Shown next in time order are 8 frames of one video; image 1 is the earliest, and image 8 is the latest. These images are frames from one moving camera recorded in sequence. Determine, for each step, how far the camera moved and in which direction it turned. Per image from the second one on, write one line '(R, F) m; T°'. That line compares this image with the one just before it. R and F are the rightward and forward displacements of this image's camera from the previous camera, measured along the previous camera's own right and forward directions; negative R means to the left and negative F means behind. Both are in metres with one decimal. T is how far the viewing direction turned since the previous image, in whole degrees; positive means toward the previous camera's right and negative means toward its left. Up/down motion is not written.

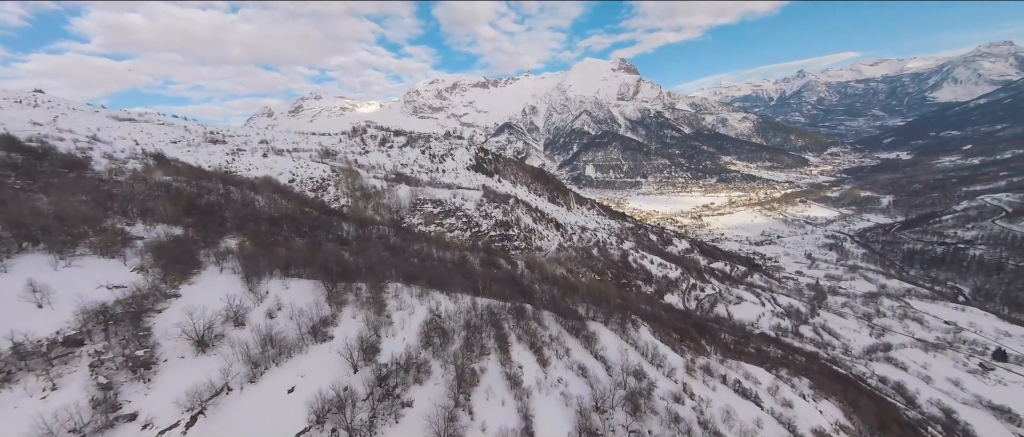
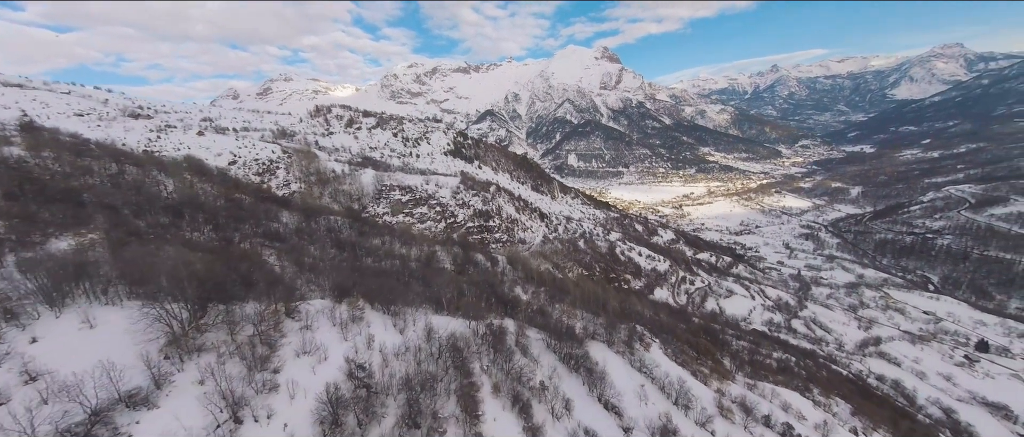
(+0.4, +7.4) m; +3°
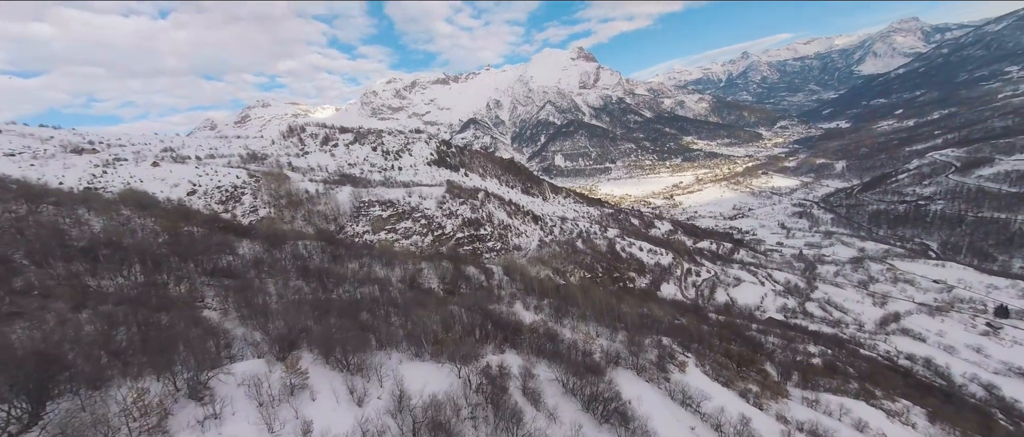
(+0.1, +4.5) m; +1°
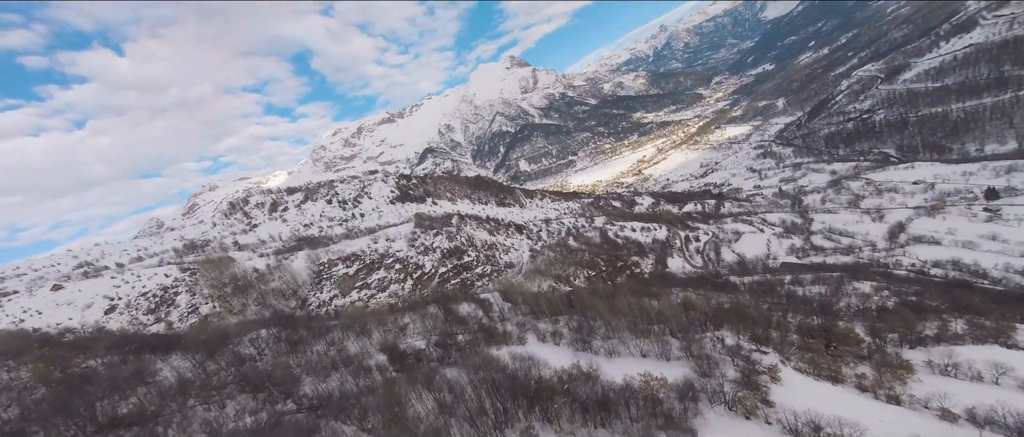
(0.0, +5.9) m; +4°
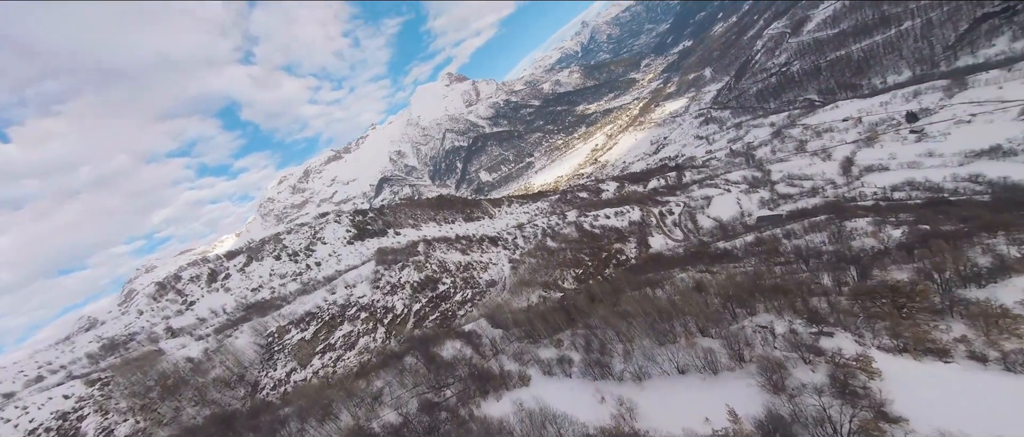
(+0.2, +4.8) m; +6°
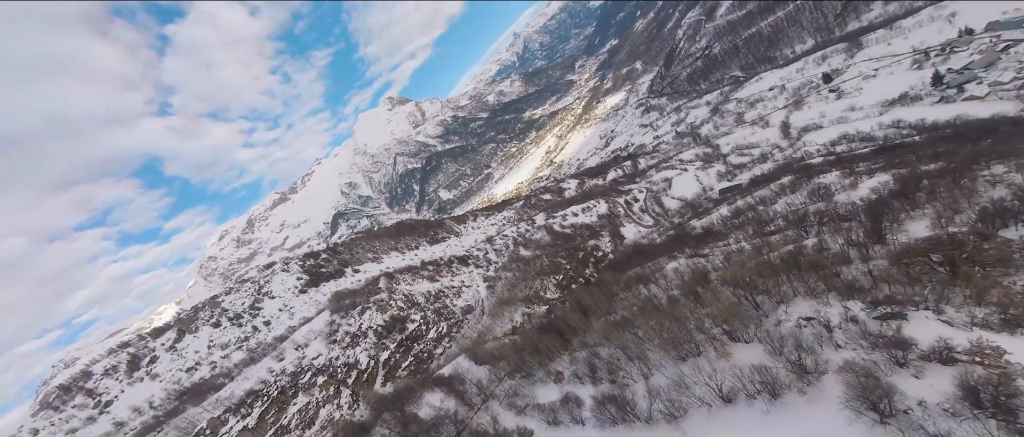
(+0.3, +4.3) m; +6°
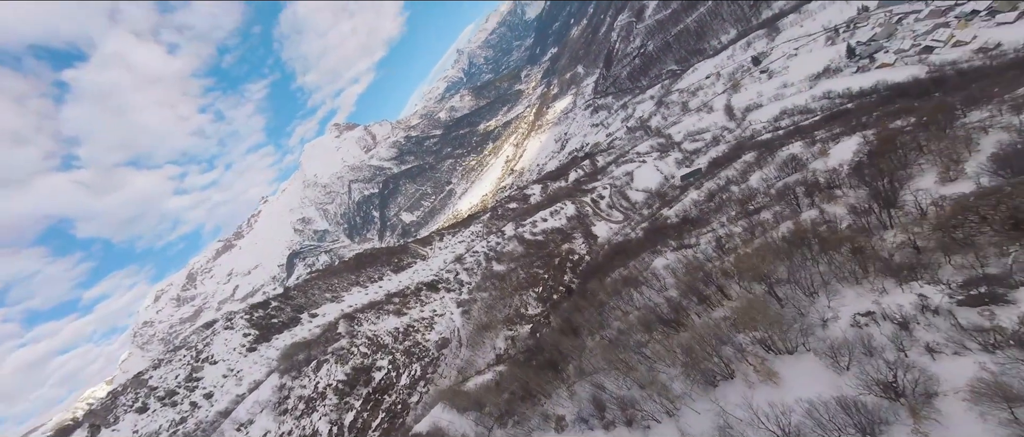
(+0.3, +3.8) m; +6°
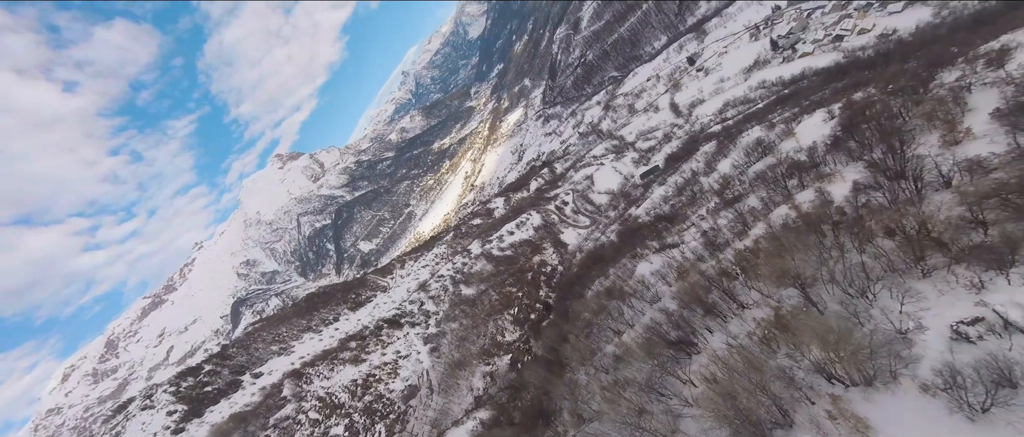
(+0.3, +3.9) m; +7°
